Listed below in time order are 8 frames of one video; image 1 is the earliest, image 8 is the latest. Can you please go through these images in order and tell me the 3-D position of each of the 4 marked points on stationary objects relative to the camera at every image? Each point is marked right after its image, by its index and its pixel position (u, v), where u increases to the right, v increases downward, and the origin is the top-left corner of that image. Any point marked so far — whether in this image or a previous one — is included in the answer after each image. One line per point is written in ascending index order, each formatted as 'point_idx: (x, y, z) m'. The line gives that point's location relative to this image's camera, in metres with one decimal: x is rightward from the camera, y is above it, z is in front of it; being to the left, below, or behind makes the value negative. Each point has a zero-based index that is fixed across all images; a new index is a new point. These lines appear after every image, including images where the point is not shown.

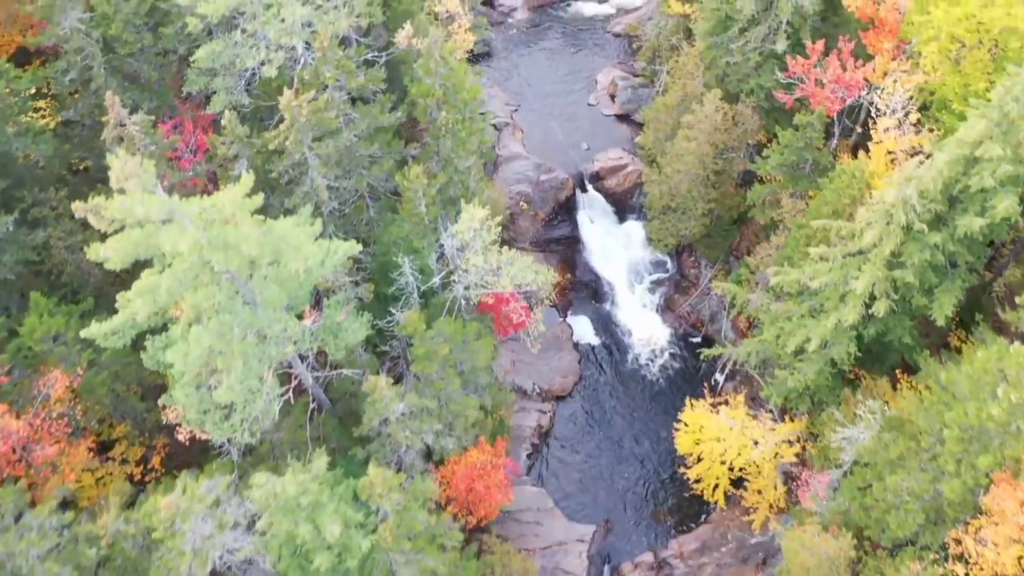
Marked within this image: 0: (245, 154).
0: (-8.1, +4.1, +18.1) m
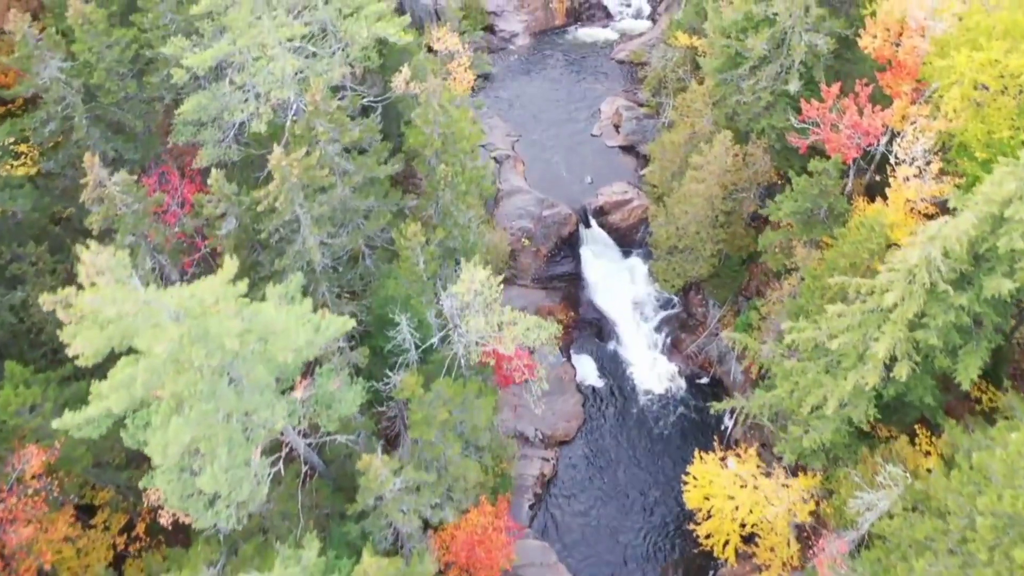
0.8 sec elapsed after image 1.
0: (-8.0, +2.2, +17.1) m
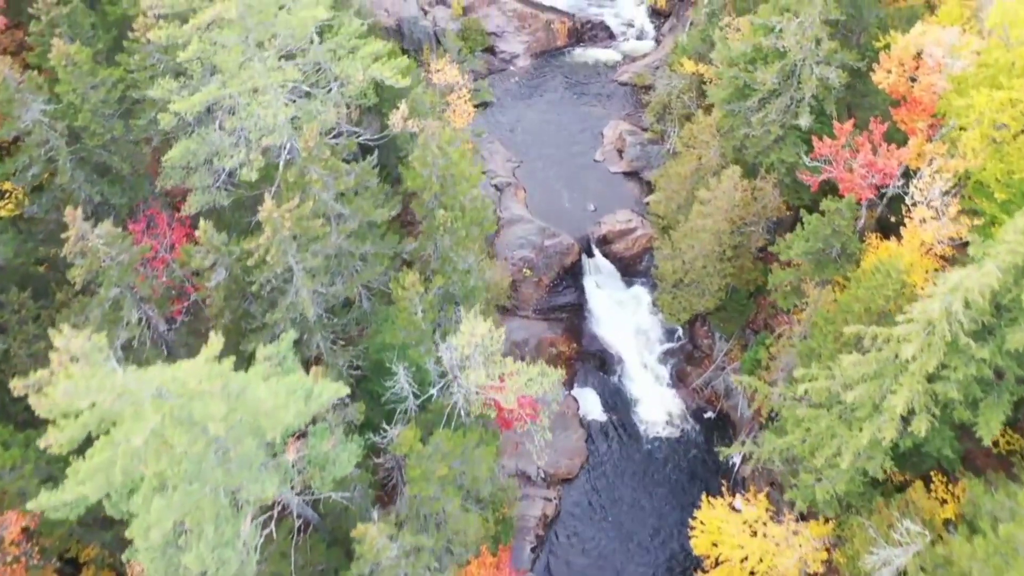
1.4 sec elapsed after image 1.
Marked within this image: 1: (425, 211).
0: (-7.9, +0.7, +16.4) m
1: (-2.7, +2.4, +18.5) m
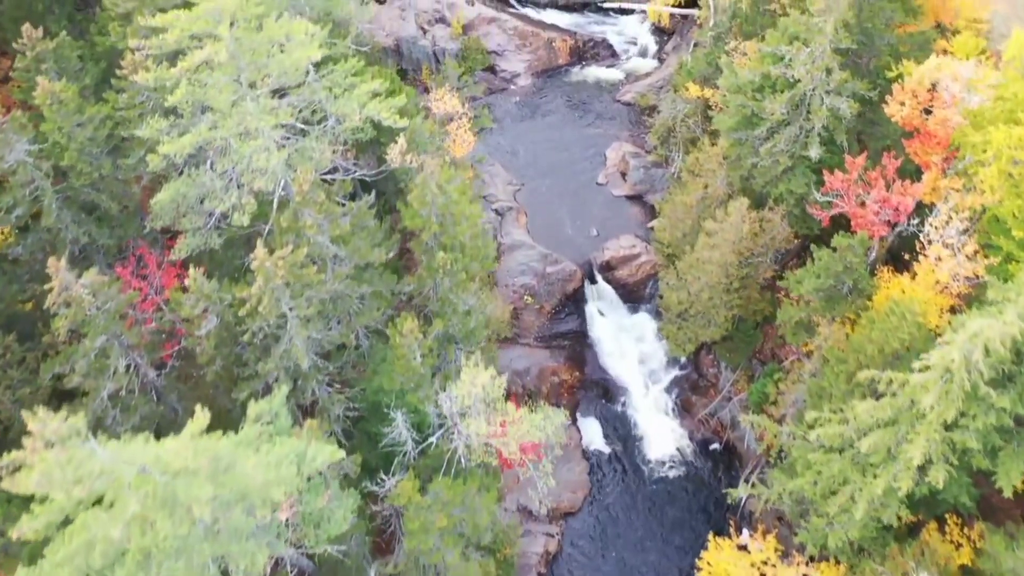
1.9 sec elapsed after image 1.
0: (-7.9, -0.6, +15.8) m
1: (-2.7, +1.1, +17.9) m
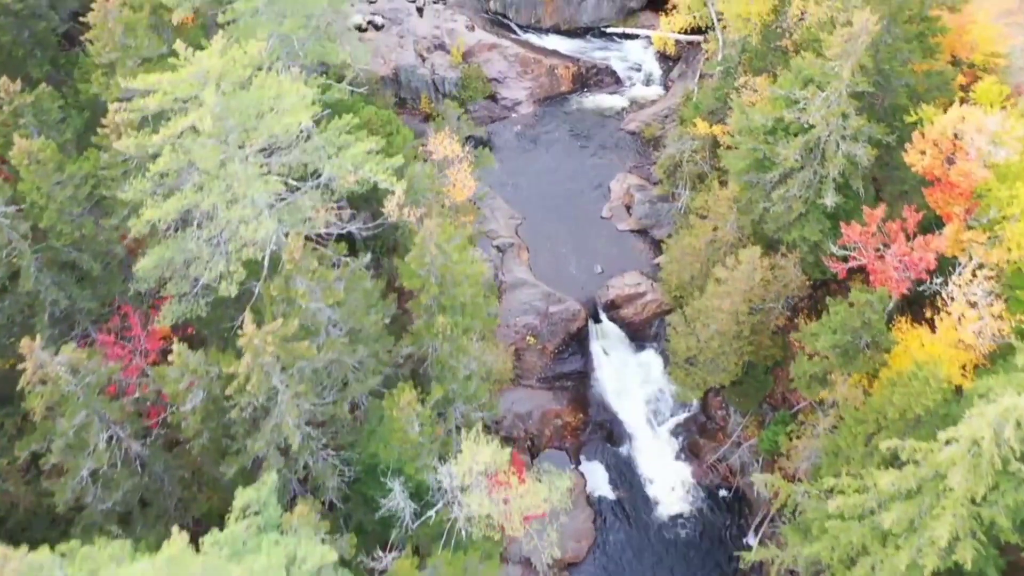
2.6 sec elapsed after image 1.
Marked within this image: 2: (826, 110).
0: (-7.8, -2.4, +14.9) m
1: (-2.6, -0.7, +17.0) m
2: (+10.4, +5.9, +19.7) m
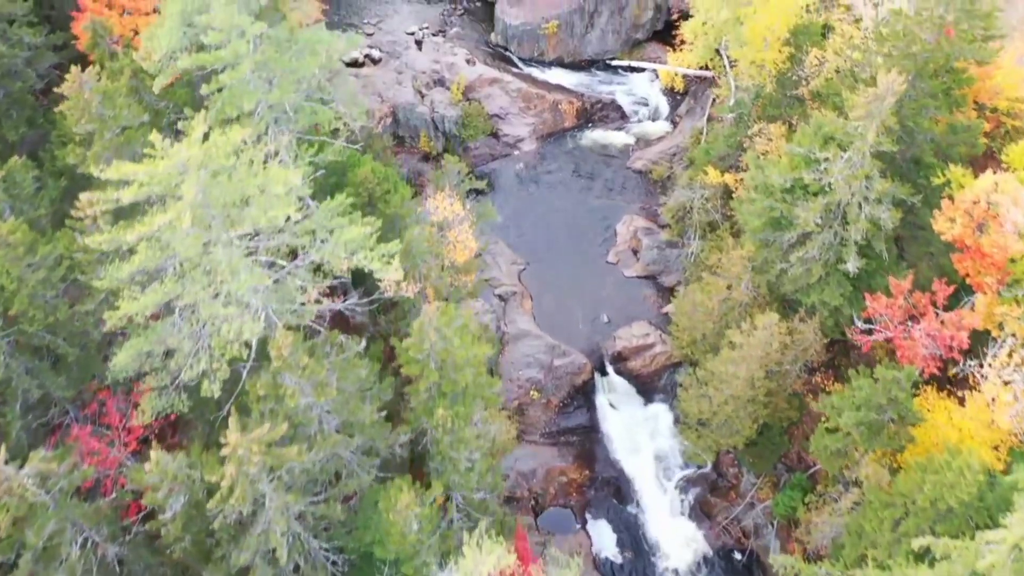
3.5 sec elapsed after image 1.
0: (-7.6, -4.7, +13.8) m
1: (-2.5, -3.0, +15.9) m
2: (+10.5, +3.6, +18.6) m
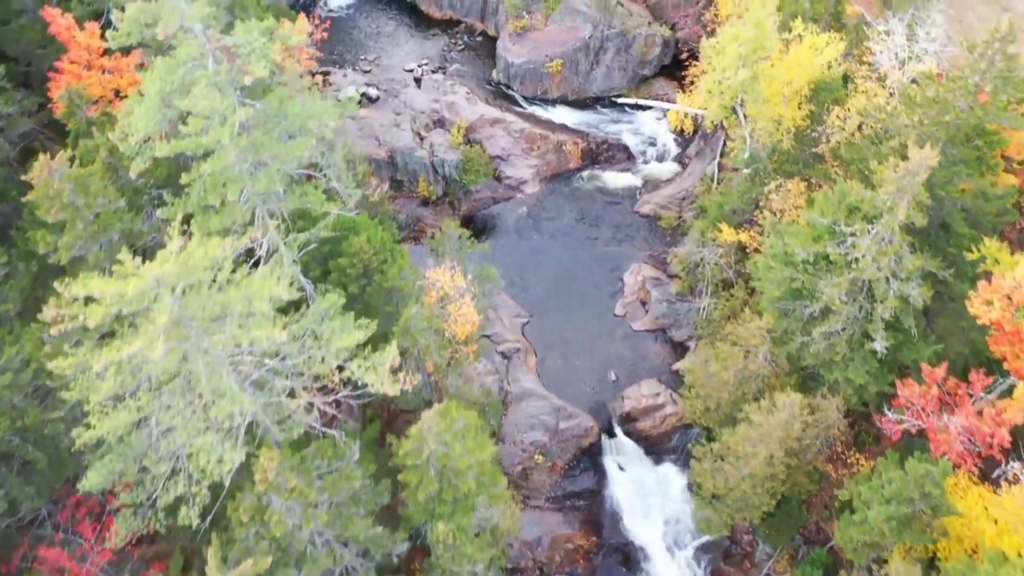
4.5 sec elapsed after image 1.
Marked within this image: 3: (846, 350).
0: (-7.5, -7.1, +12.6) m
1: (-2.3, -5.4, +14.7) m
2: (+10.6, +1.2, +17.4) m
3: (+10.4, -1.9, +18.5) m
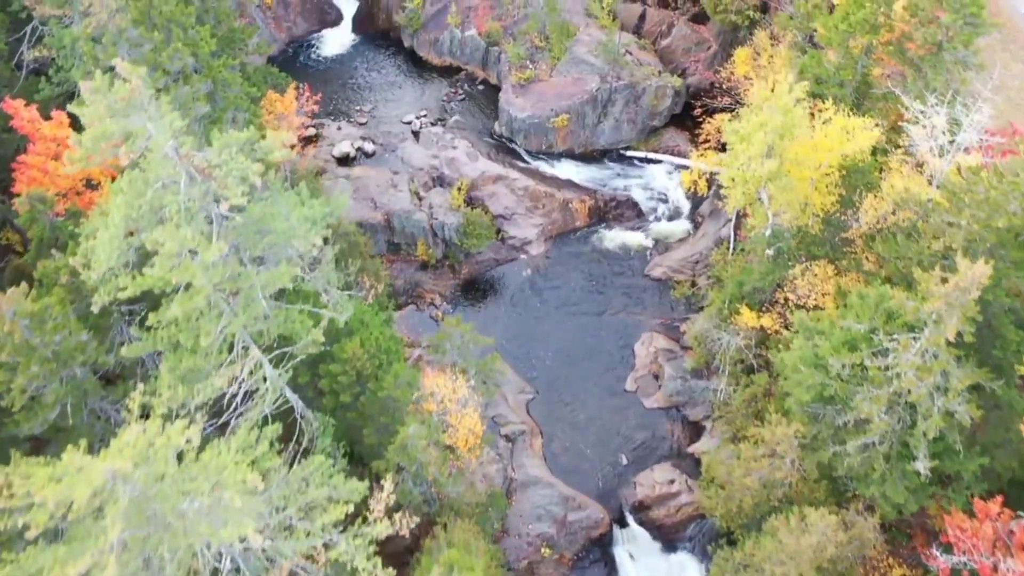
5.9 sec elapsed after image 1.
0: (-7.3, -10.3, +10.9) m
1: (-2.1, -8.6, +13.1) m
2: (+10.8, -2.0, +15.8) m
3: (+10.6, -5.1, +16.9) m
